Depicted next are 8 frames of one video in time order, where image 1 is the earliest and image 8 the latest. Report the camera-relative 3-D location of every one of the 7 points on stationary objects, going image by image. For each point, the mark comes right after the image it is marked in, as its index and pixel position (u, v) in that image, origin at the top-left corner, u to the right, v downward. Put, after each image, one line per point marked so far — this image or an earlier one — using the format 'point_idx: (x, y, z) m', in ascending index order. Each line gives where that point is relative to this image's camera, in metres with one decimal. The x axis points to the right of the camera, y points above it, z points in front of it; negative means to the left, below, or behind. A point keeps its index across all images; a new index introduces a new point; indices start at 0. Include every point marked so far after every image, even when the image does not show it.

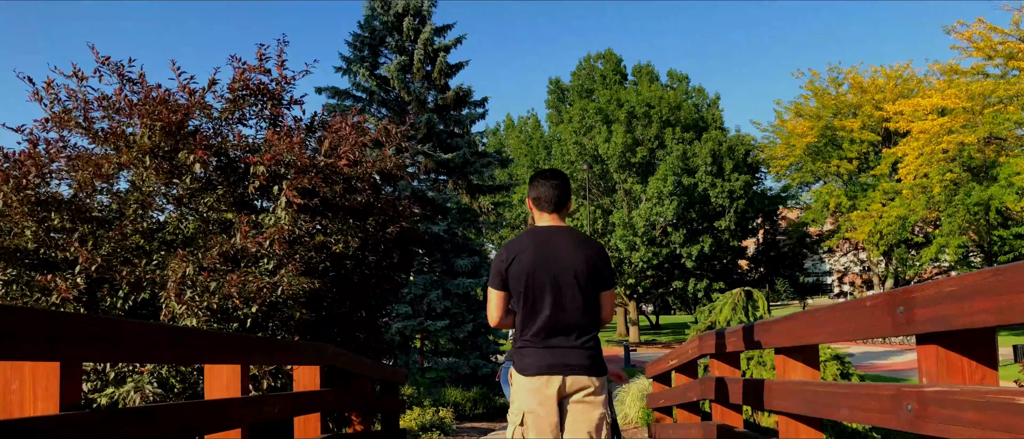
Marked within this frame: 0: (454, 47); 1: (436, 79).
0: (-0.9, +2.7, +16.4) m
1: (-1.2, +2.1, +16.1) m
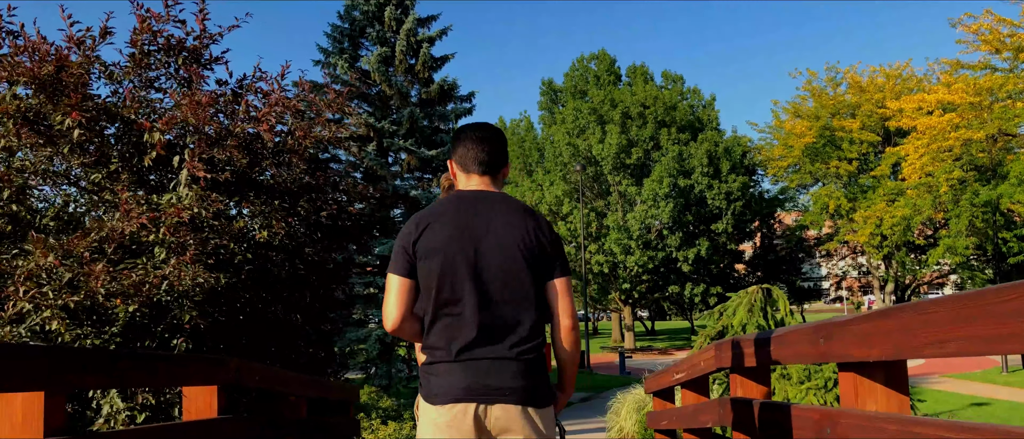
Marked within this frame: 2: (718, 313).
0: (-1.1, +2.7, +15.6) m
1: (-1.4, +2.1, +15.3) m
2: (+1.6, -0.7, +8.4) m
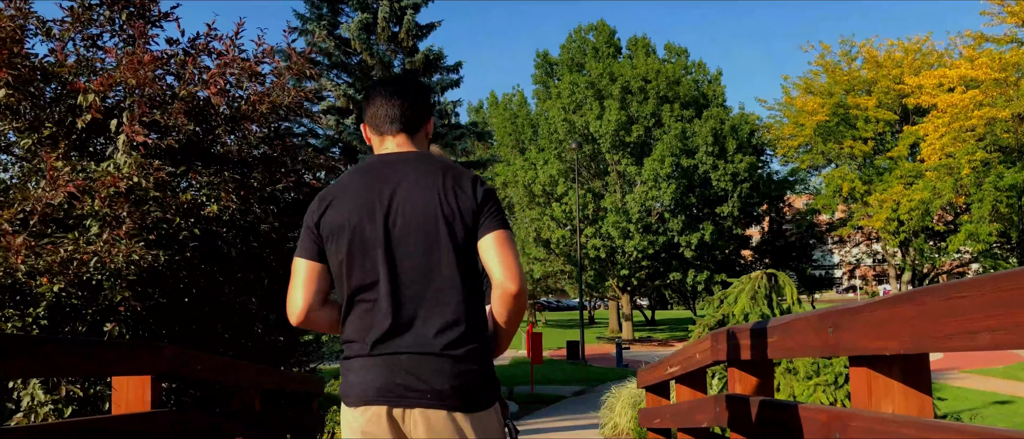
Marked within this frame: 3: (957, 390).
0: (-1.2, +2.9, +14.4) m
1: (-1.5, +2.4, +14.1) m
2: (+1.4, -0.6, +7.2) m
3: (+6.5, -2.5, +15.5) m
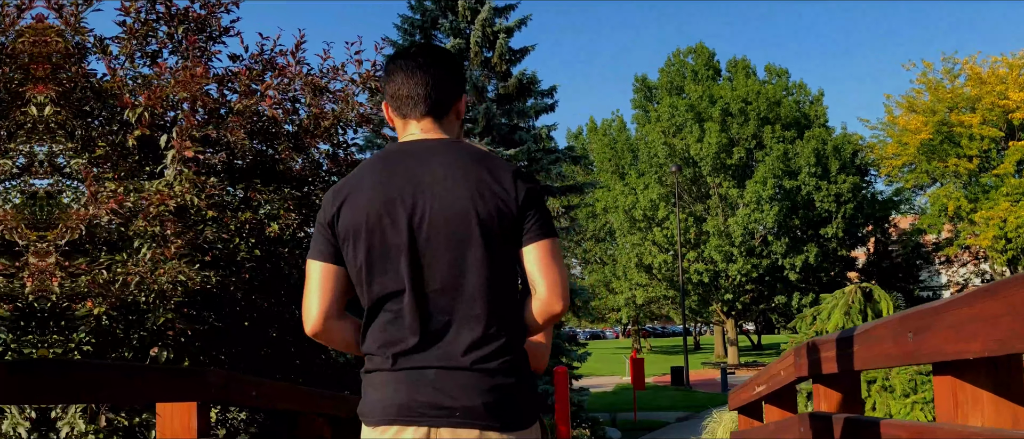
0: (+0.1, +2.6, +14.7) m
1: (-0.2, +2.1, +14.5) m
2: (+2.0, -0.7, +7.2) m
3: (+8.0, -2.8, +14.9) m
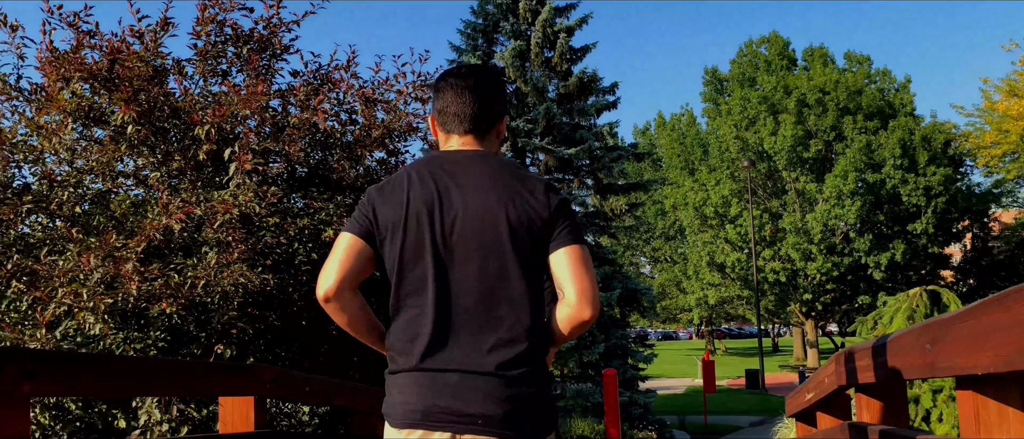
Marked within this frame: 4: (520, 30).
0: (+0.9, +2.6, +14.3) m
1: (+0.6, +2.1, +14.1) m
2: (+2.3, -0.6, +6.7) m
3: (+8.8, -2.6, +13.9) m
4: (+0.1, +2.6, +14.3) m
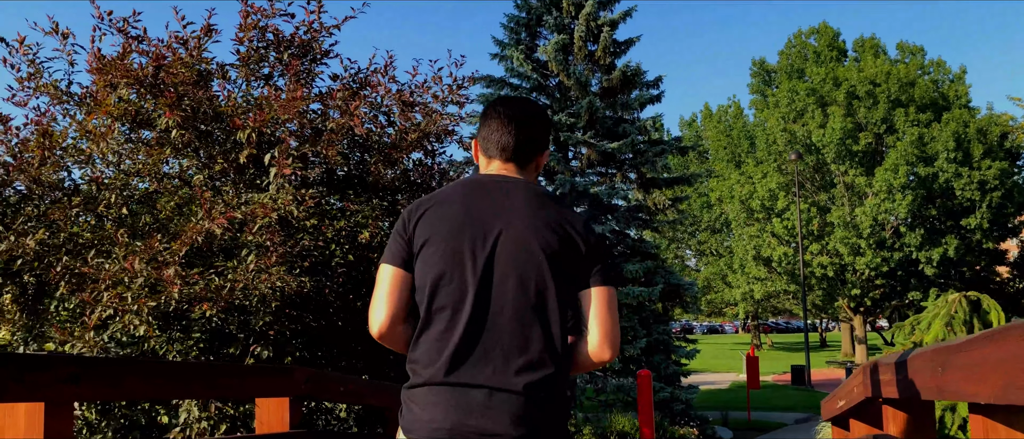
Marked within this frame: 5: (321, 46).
0: (+1.5, +2.7, +14.3) m
1: (+1.2, +2.1, +14.1) m
2: (+2.5, -0.7, +6.6) m
3: (+9.4, -2.6, +13.5) m
4: (+0.7, +2.6, +14.2) m
5: (-1.0, +1.0, +5.8) m
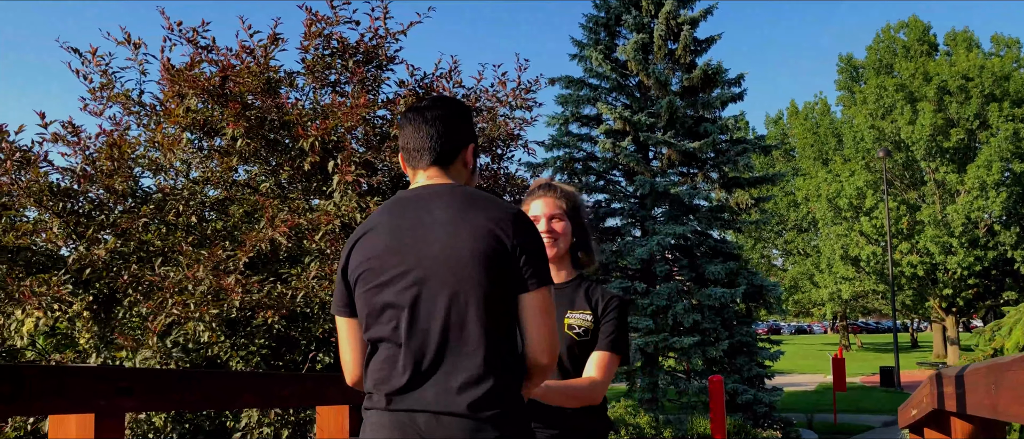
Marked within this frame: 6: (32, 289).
0: (+2.5, +2.7, +14.1) m
1: (+2.2, +2.1, +13.9) m
2: (+2.9, -0.7, +6.4) m
3: (+10.4, -2.6, +12.7) m
4: (+1.7, +2.6, +14.1) m
5: (-0.7, +0.9, +5.9) m
6: (-2.1, -0.3, +4.6) m
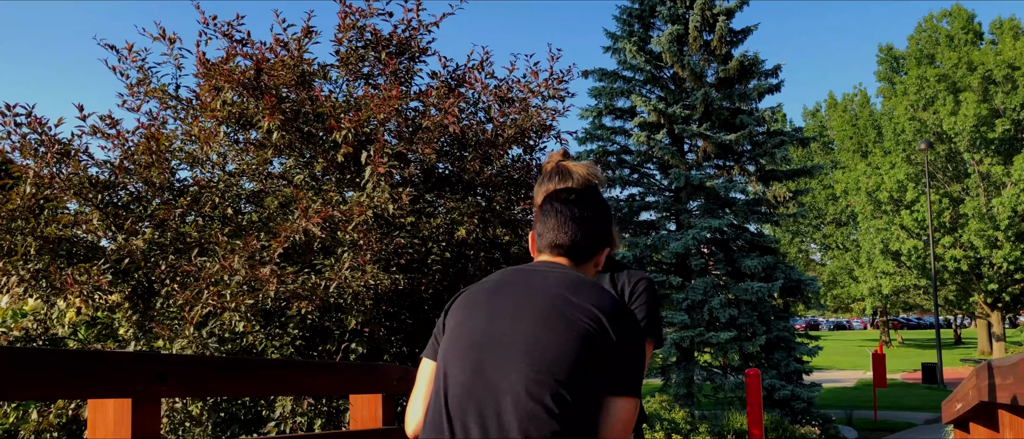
0: (+3.0, +2.8, +14.0) m
1: (+2.7, +2.2, +13.8) m
2: (+3.1, -0.6, +6.3) m
3: (+10.8, -2.5, +12.3) m
4: (+2.2, +2.7, +14.0) m
5: (-0.5, +1.0, +5.9) m
6: (-2.0, -0.3, +4.7) m
